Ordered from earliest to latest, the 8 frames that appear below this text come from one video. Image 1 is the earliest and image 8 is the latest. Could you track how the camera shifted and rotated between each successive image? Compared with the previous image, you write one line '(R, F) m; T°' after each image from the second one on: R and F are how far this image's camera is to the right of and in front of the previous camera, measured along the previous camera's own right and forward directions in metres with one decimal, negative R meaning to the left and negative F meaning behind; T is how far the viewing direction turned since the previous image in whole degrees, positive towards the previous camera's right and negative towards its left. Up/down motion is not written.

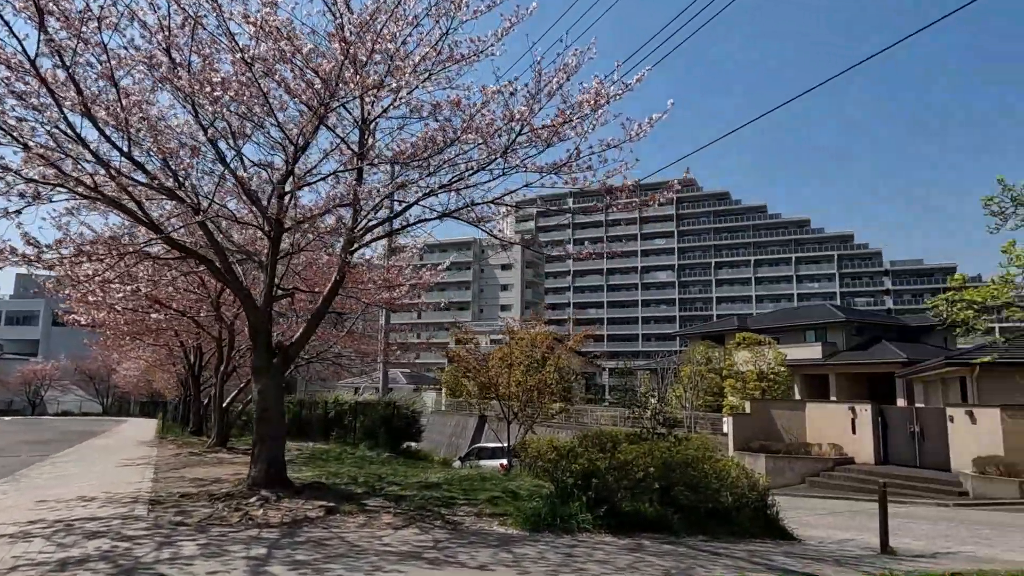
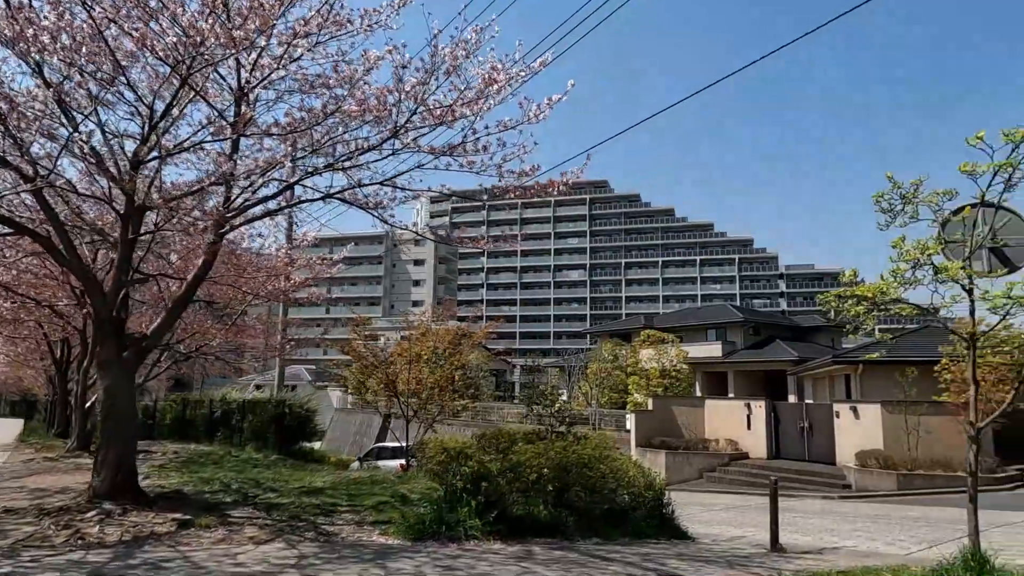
(+0.3, +0.5) m; +7°
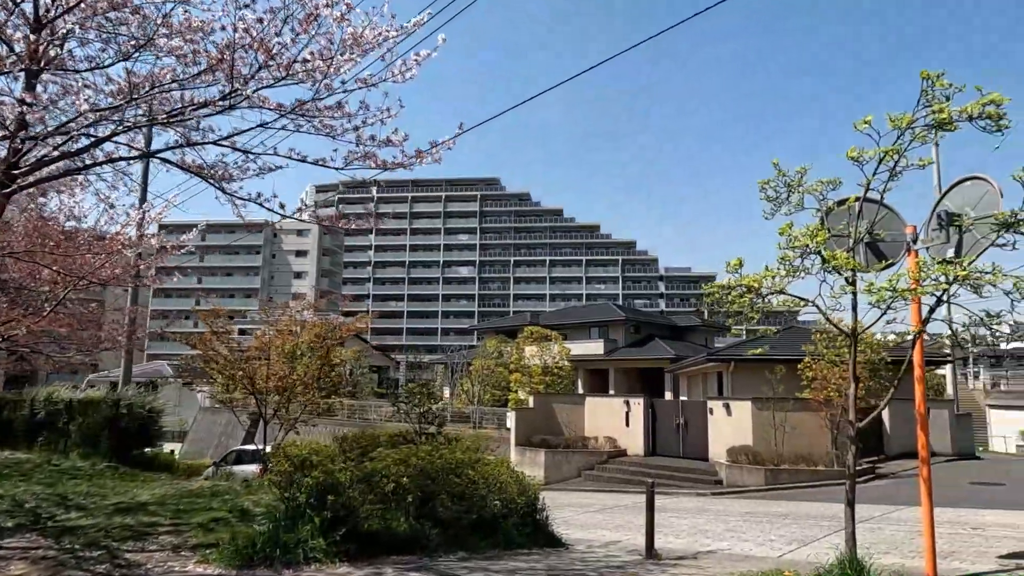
(+0.3, +0.8) m; +9°
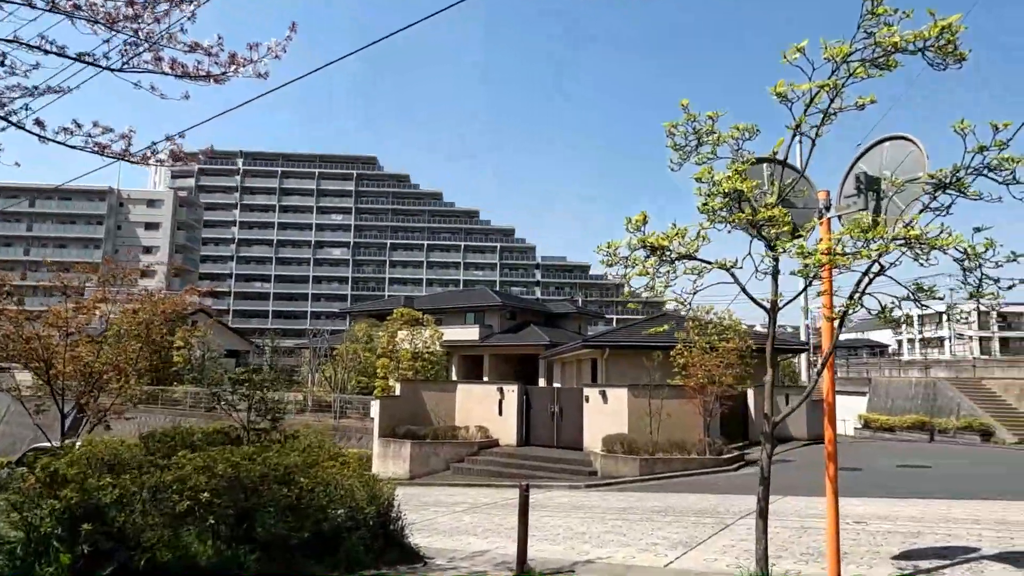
(+0.2, +1.3) m; +11°
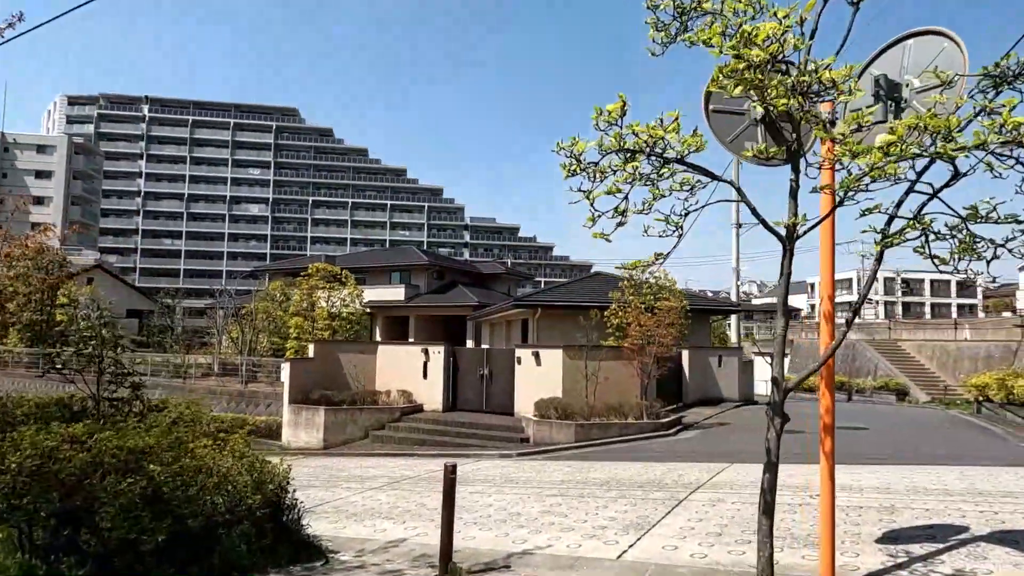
(0.0, +1.3) m; +6°
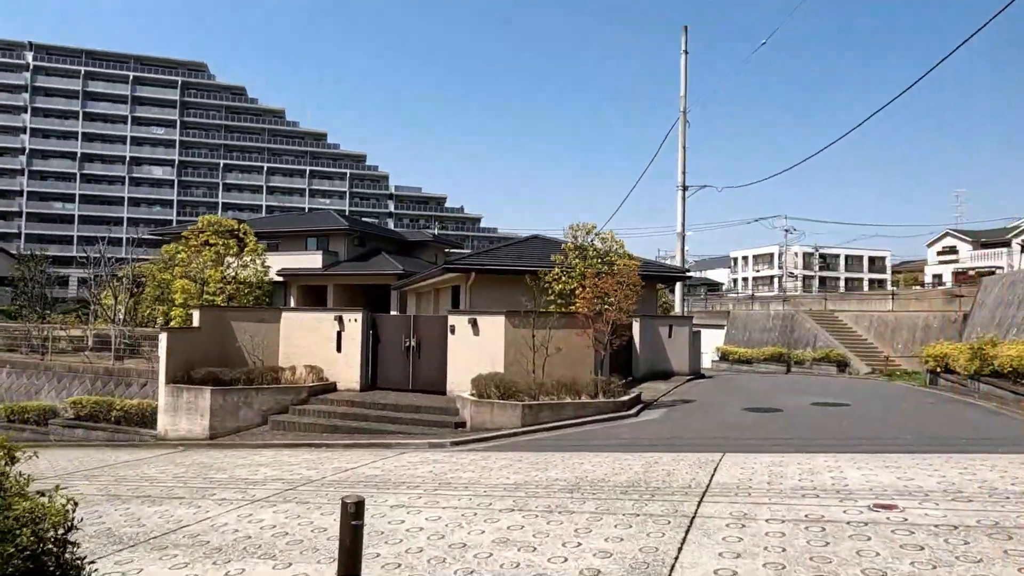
(-0.1, +2.2) m; +6°
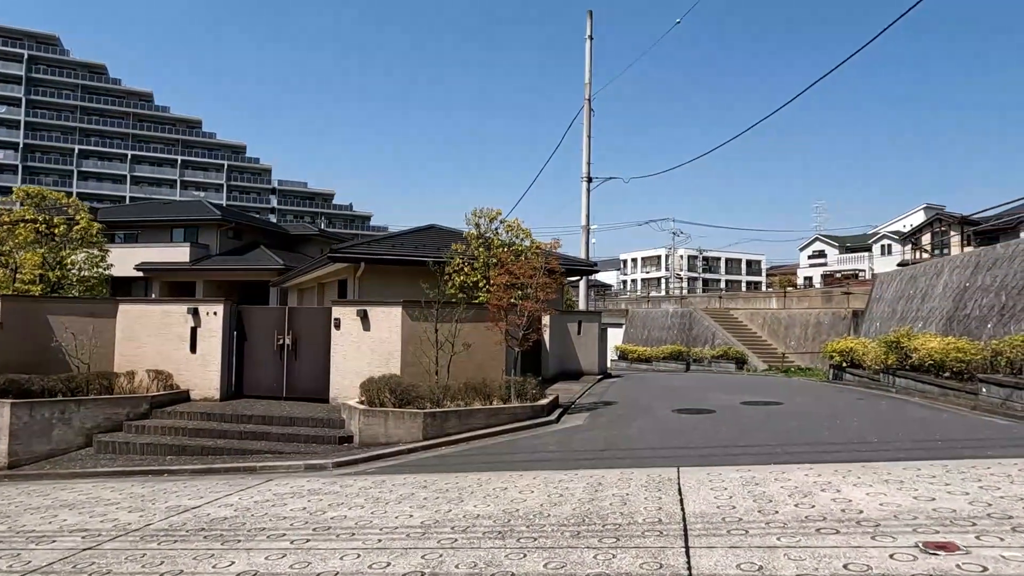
(-0.1, +1.7) m; +9°
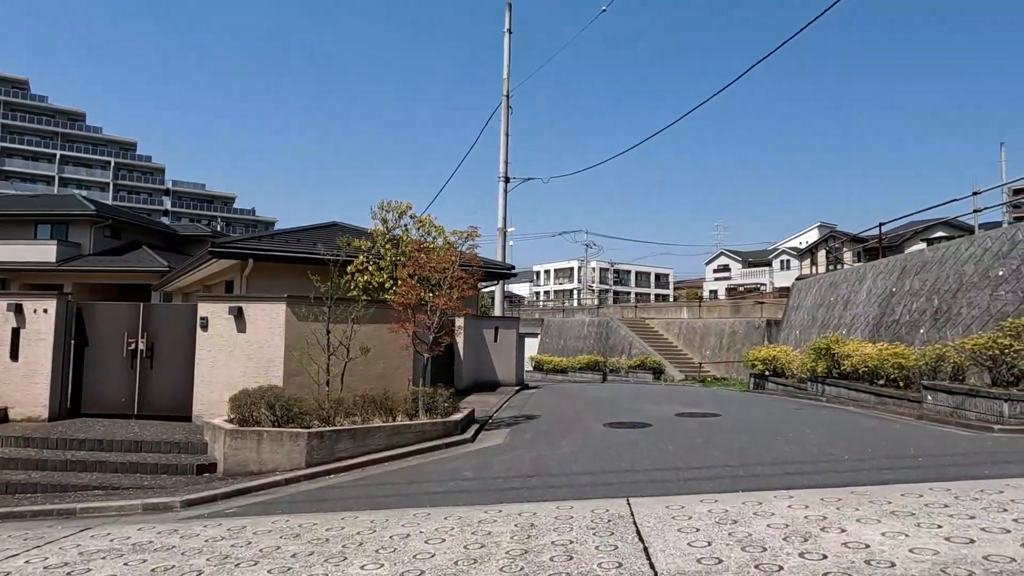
(0.0, +1.4) m; +8°
